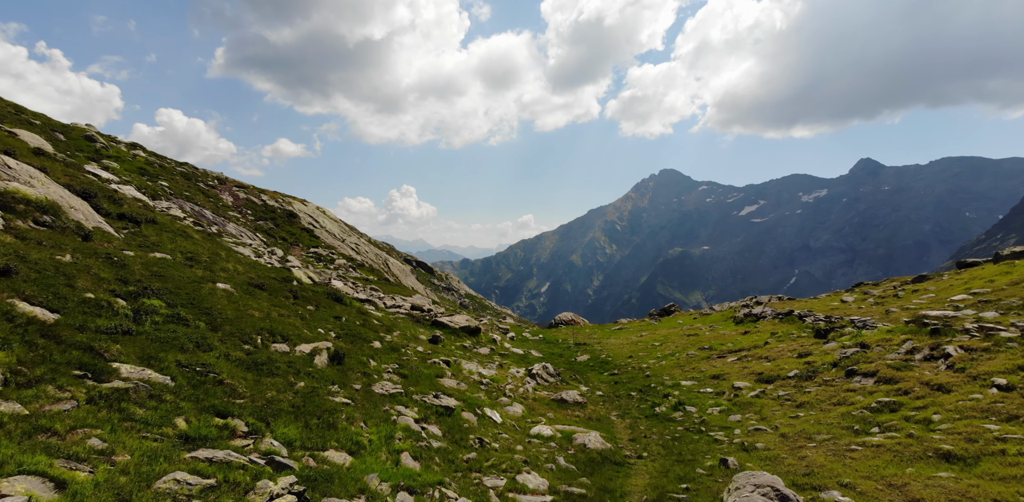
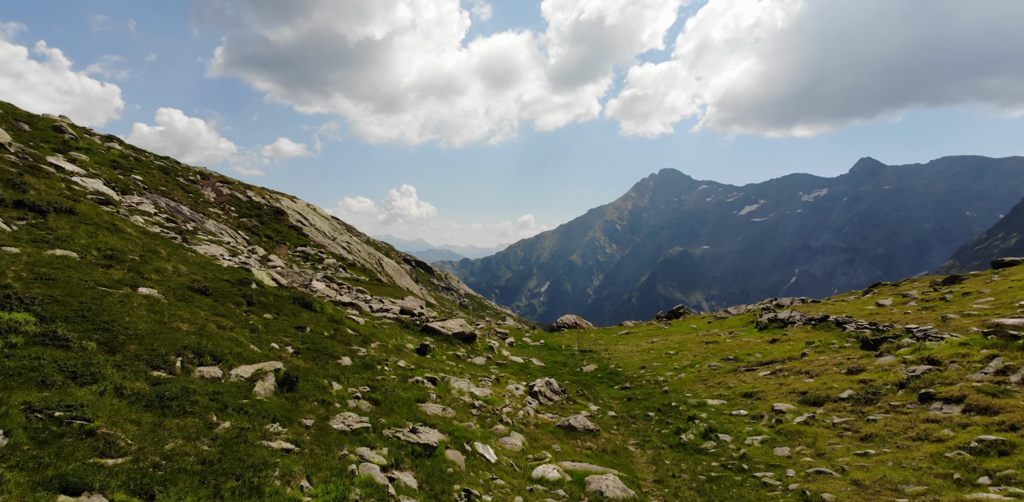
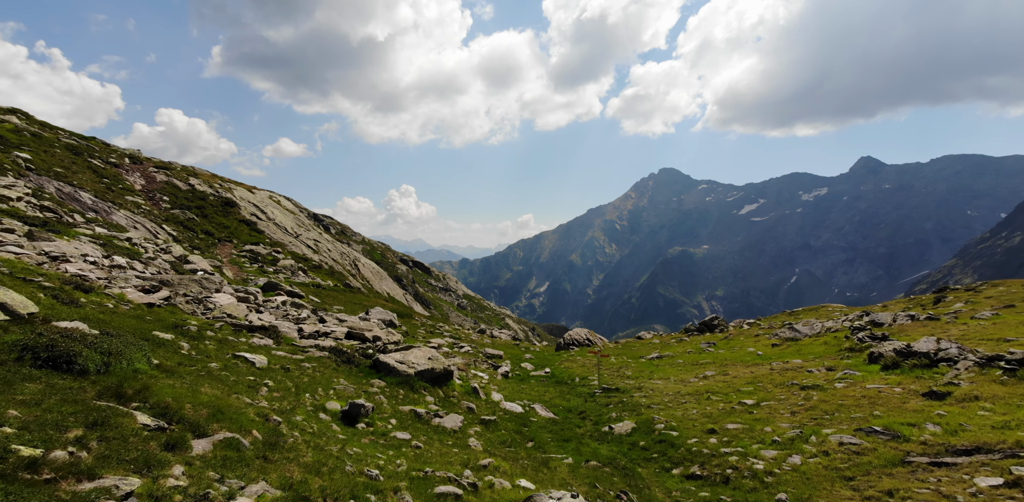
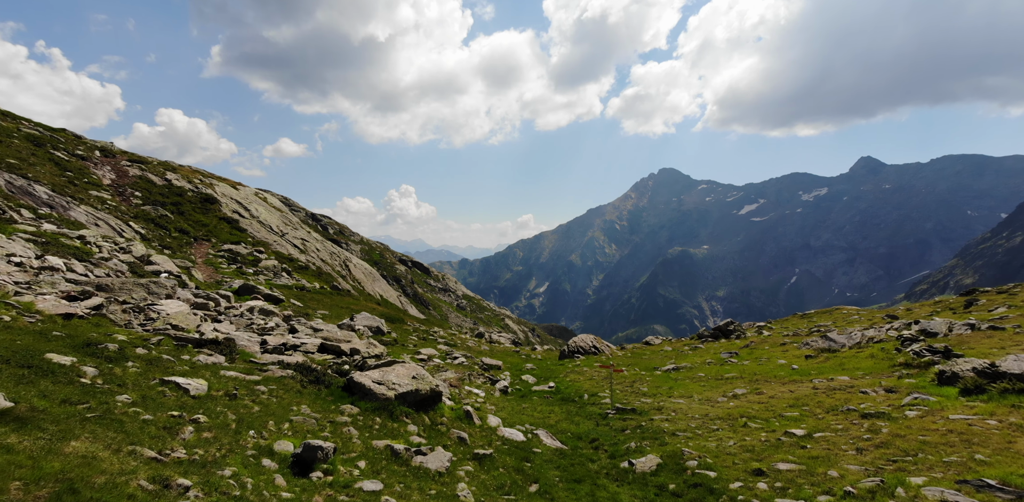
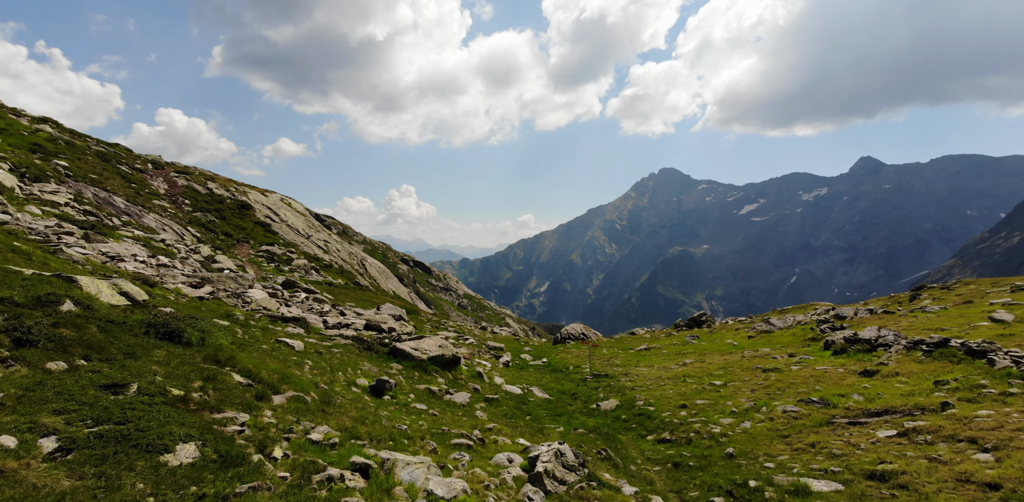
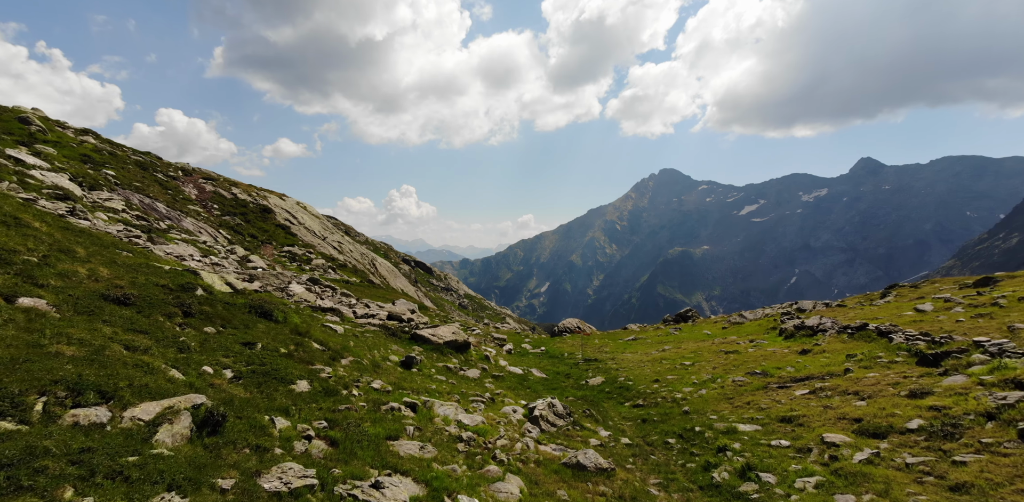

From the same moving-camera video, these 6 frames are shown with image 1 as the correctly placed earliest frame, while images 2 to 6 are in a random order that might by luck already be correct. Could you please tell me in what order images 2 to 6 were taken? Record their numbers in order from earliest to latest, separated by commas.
2, 6, 5, 3, 4
